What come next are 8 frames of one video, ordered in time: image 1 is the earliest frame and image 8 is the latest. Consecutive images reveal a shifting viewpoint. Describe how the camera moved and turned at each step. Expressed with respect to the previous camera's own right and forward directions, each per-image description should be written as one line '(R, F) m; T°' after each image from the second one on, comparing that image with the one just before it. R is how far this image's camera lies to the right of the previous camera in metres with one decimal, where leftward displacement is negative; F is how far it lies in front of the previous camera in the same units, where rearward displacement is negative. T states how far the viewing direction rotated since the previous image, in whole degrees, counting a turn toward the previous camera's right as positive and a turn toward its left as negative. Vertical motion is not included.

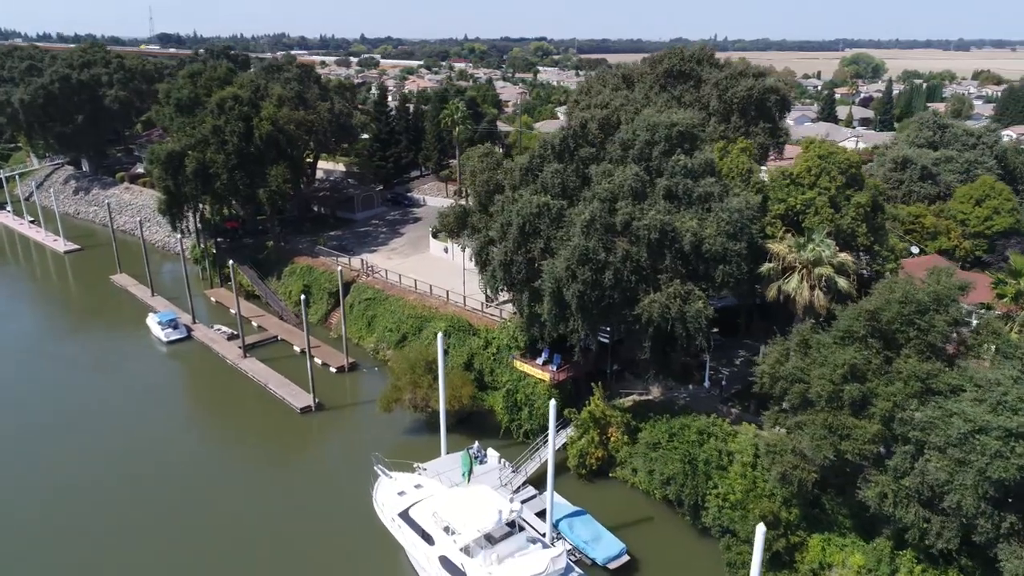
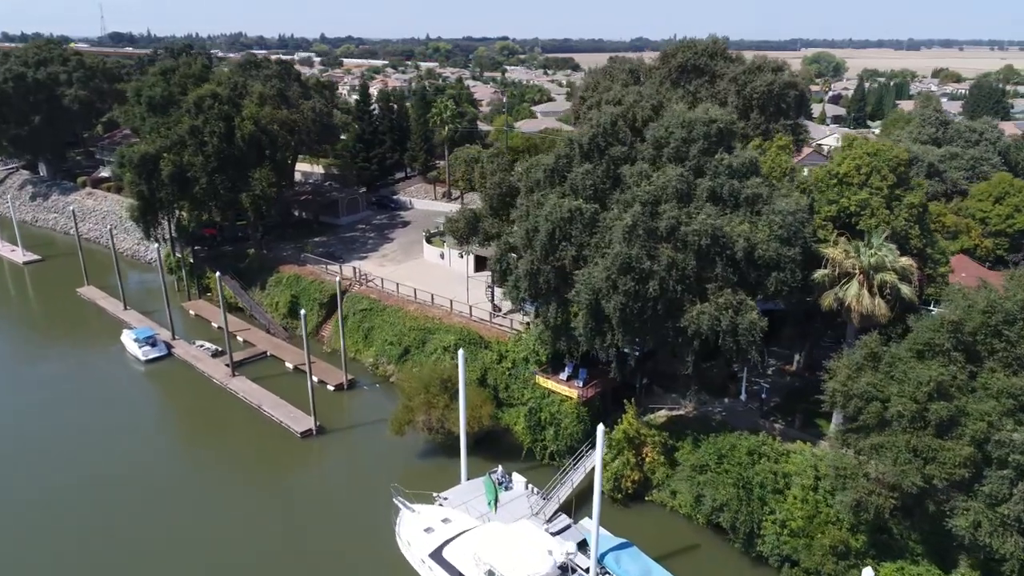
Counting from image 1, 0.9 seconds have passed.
(-2.2, +2.2) m; +3°
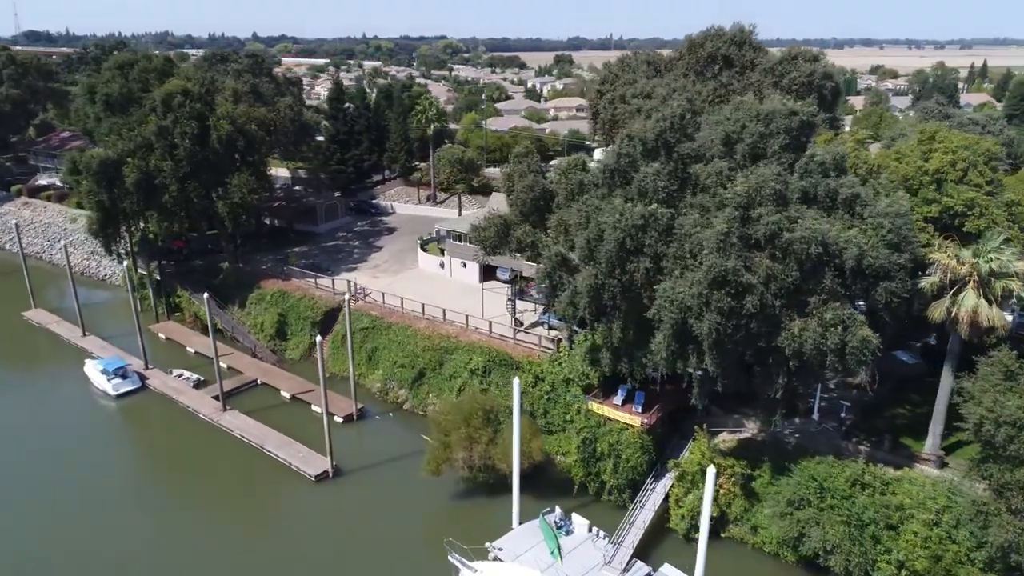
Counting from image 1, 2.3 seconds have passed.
(-3.6, +3.3) m; +5°
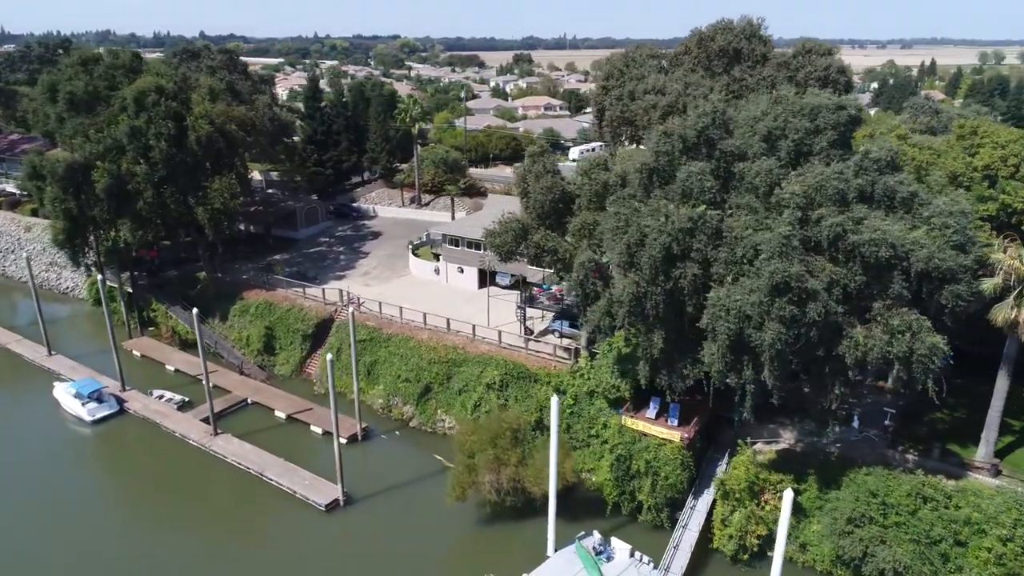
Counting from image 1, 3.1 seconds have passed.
(-2.2, +1.8) m; +3°
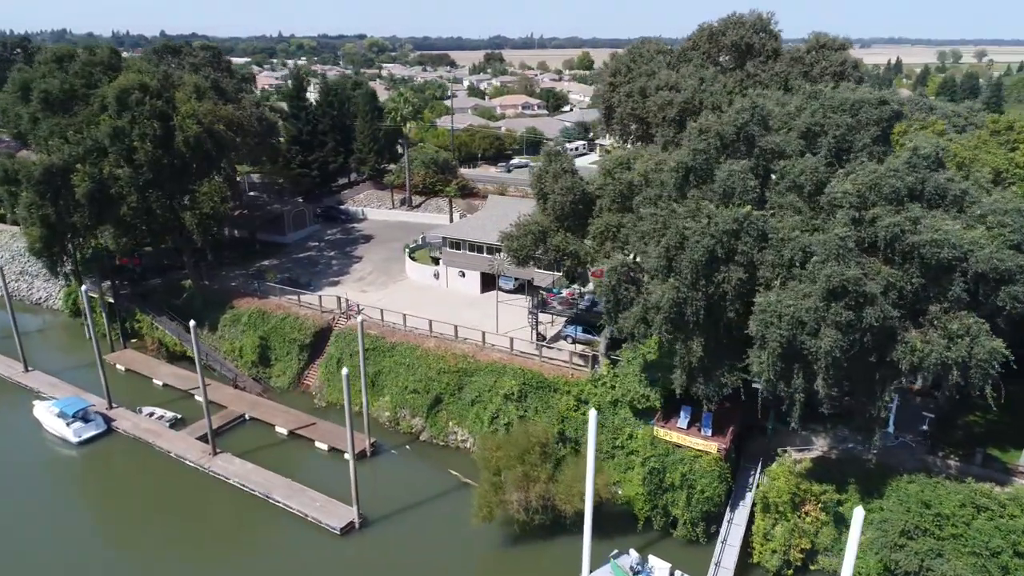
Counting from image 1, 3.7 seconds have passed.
(-1.7, +1.3) m; +2°
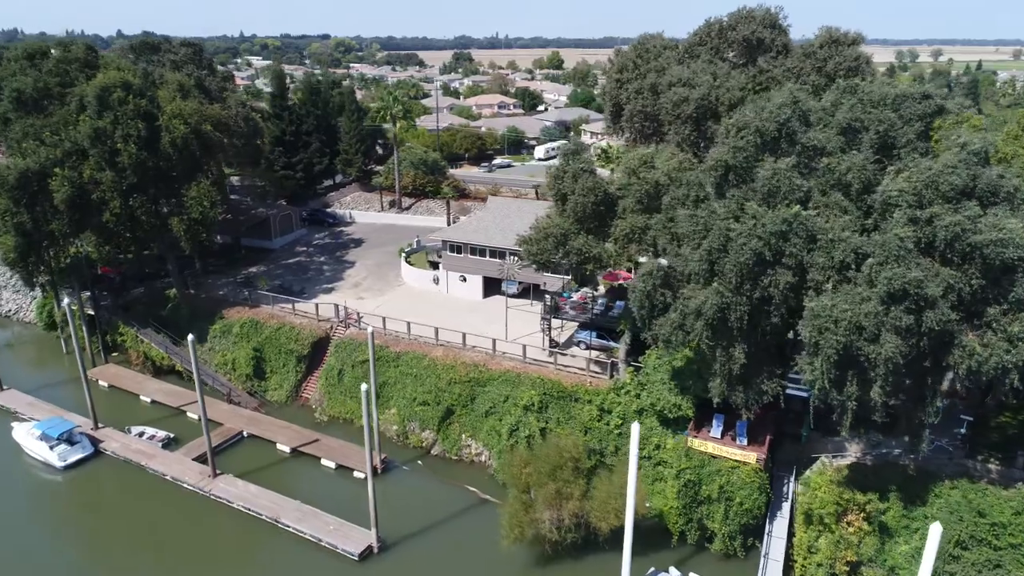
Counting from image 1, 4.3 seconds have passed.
(-1.7, +1.2) m; +3°
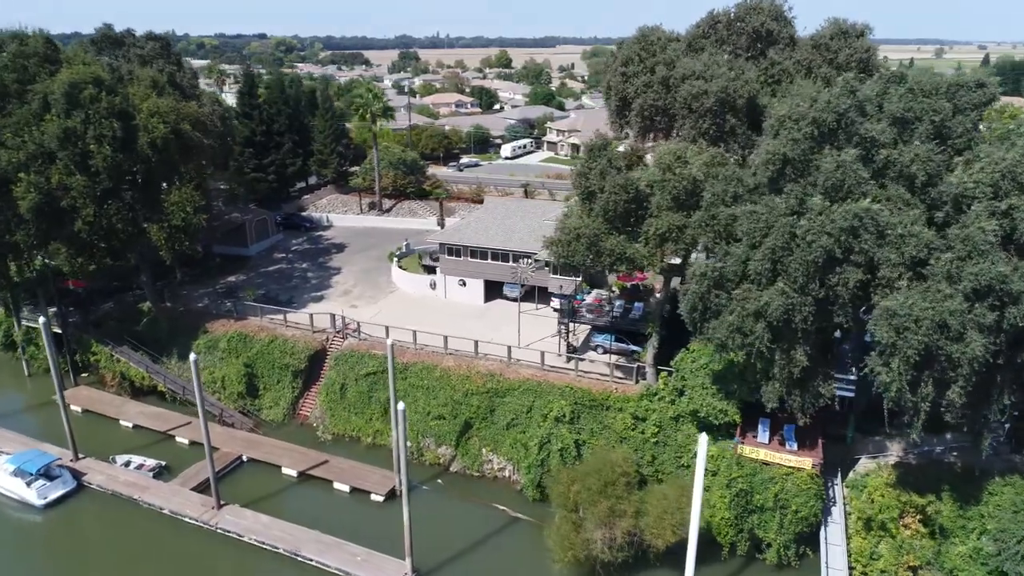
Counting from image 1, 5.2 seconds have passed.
(-2.6, +1.5) m; +4°
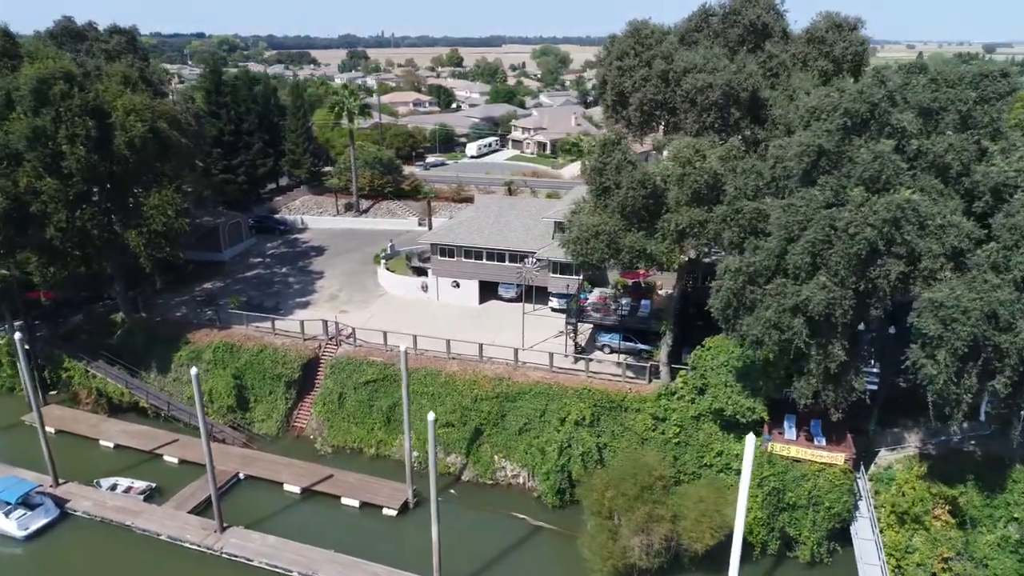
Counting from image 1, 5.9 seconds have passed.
(-2.0, +0.9) m; +4°
